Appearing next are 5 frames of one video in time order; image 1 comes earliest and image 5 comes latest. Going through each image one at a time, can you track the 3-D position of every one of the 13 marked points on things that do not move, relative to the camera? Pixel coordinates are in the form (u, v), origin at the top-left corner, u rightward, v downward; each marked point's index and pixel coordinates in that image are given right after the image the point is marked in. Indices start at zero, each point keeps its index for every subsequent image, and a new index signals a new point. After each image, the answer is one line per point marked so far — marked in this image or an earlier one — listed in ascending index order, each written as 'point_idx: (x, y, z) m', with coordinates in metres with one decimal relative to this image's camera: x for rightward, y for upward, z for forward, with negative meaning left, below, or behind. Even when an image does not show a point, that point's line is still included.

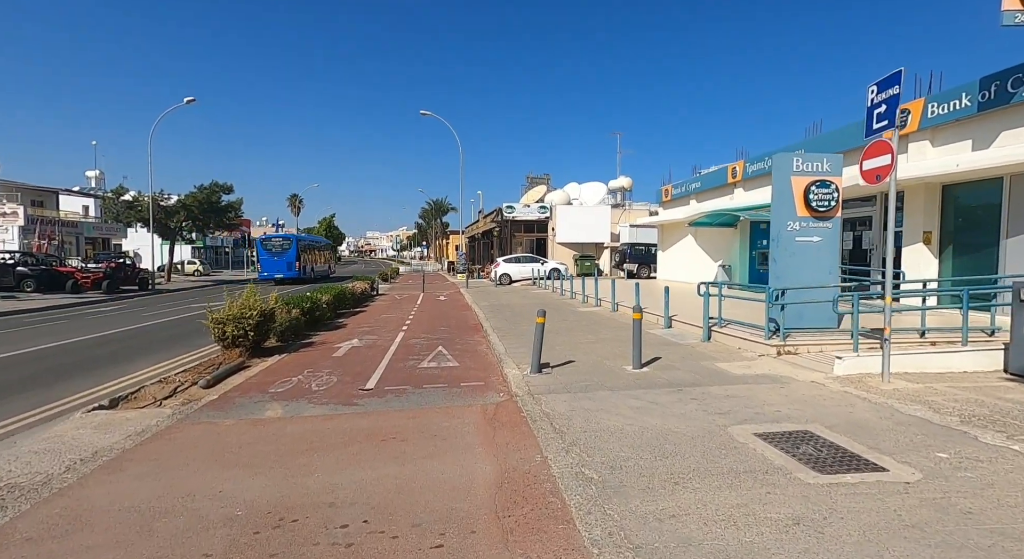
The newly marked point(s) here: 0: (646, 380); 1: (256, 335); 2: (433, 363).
0: (+1.7, -1.3, +7.3) m
1: (-4.6, -1.0, +10.0) m
2: (-1.3, -1.4, +9.6) m
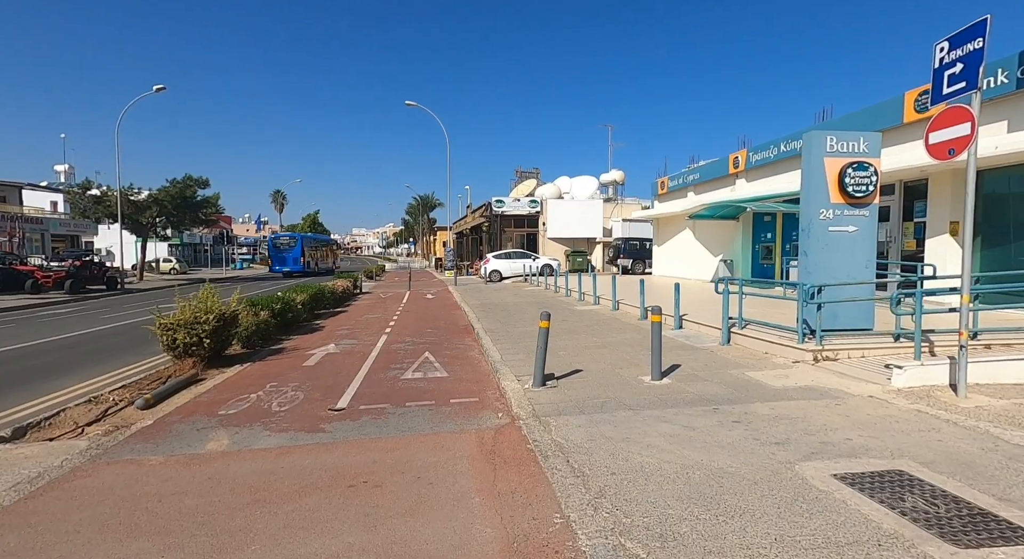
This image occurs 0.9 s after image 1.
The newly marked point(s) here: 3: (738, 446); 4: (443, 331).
0: (+1.7, -1.3, +6.2) m
1: (-4.6, -1.0, +8.7) m
2: (-1.4, -1.4, +8.4) m
3: (+1.8, -1.3, +4.5) m
4: (-1.6, -1.2, +12.9) m
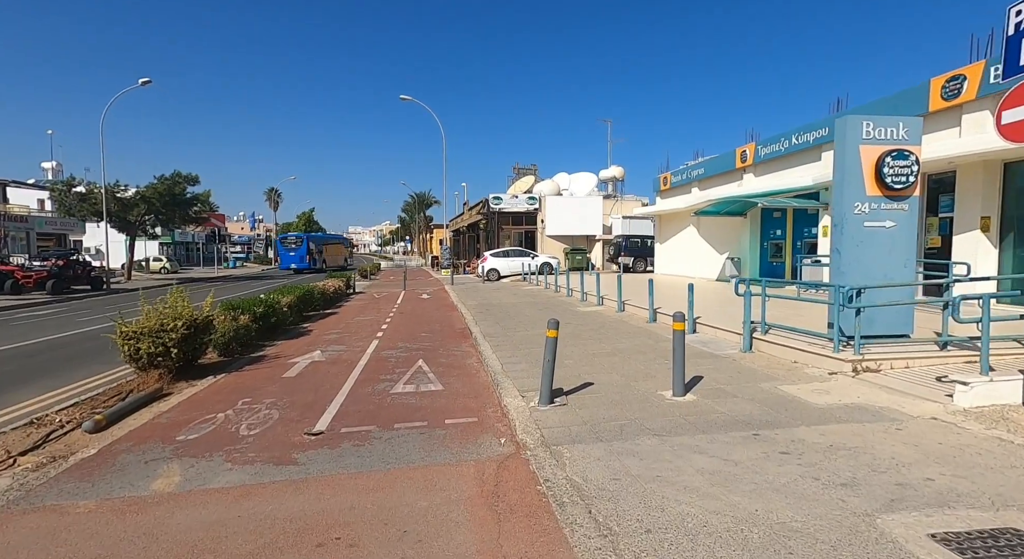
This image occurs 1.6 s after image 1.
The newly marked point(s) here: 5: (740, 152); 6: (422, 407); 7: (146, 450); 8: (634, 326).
0: (+1.8, -1.3, +5.3) m
1: (-4.6, -1.0, +7.9) m
2: (-1.4, -1.4, +7.5) m
3: (+1.9, -1.4, +3.7) m
4: (-1.6, -1.2, +12.0) m
5: (+8.0, +4.5, +19.8) m
6: (-1.0, -1.5, +6.5) m
7: (-3.3, -1.5, +5.0) m
8: (+2.5, -1.0, +11.4) m
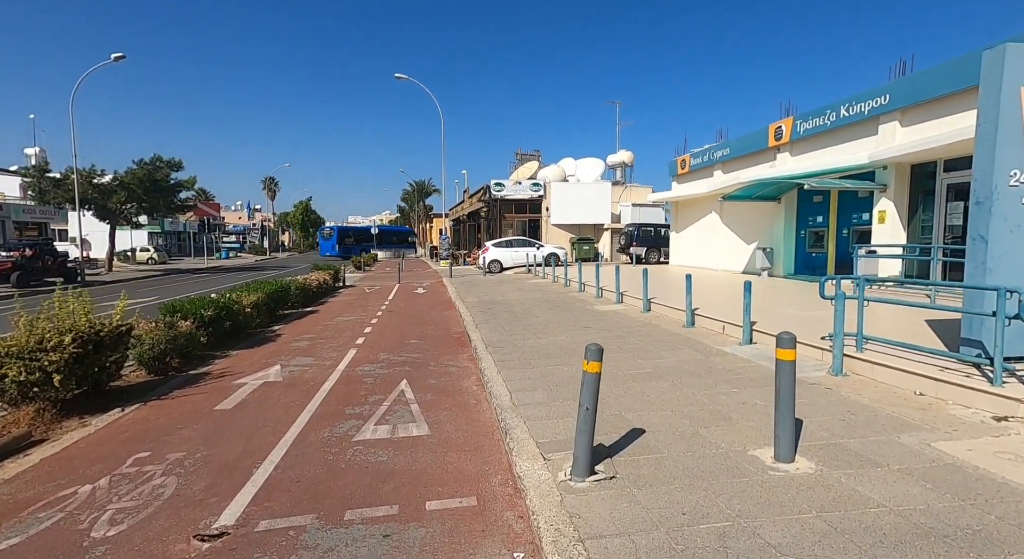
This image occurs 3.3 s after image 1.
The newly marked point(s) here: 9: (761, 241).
0: (+1.9, -1.3, +3.2) m
1: (-4.5, -1.0, +5.7) m
2: (-1.2, -1.4, +5.4) m
3: (+2.0, -1.4, +1.5) m
4: (-1.4, -1.1, +9.9) m
5: (+8.2, +4.7, +17.5) m
6: (-0.9, -1.5, +4.4) m
7: (-3.1, -1.6, +2.9) m
8: (+2.6, -0.9, +9.3) m
9: (+8.3, +1.3, +18.6) m
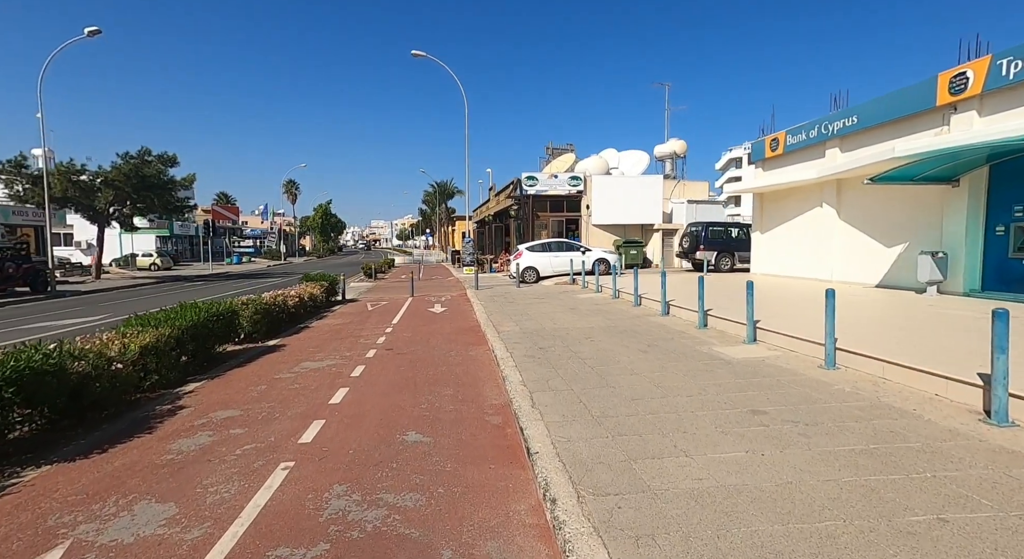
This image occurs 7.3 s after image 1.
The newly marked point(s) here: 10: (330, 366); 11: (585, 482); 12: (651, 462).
0: (+2.5, -1.6, -2.0) m
1: (-3.8, -1.3, +0.7) m
2: (-0.5, -1.7, +0.3) m
3: (+2.5, -1.7, -3.7) m
4: (-0.6, -1.4, +4.8) m
5: (+9.4, +4.3, +12.0) m
6: (-0.3, -1.8, -0.8) m
7: (-2.6, -1.8, -2.1) m
8: (+3.5, -1.2, +4.0) m
9: (+9.5, +0.9, +13.1) m
10: (-2.7, -1.3, +8.5) m
11: (+0.5, -1.3, +3.8) m
12: (+1.0, -1.3, +4.1) m
